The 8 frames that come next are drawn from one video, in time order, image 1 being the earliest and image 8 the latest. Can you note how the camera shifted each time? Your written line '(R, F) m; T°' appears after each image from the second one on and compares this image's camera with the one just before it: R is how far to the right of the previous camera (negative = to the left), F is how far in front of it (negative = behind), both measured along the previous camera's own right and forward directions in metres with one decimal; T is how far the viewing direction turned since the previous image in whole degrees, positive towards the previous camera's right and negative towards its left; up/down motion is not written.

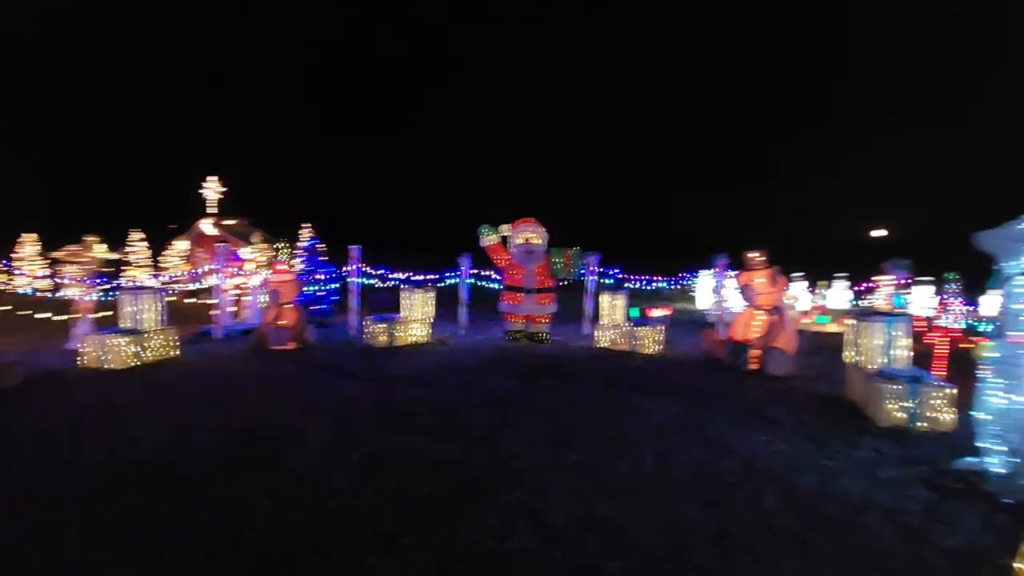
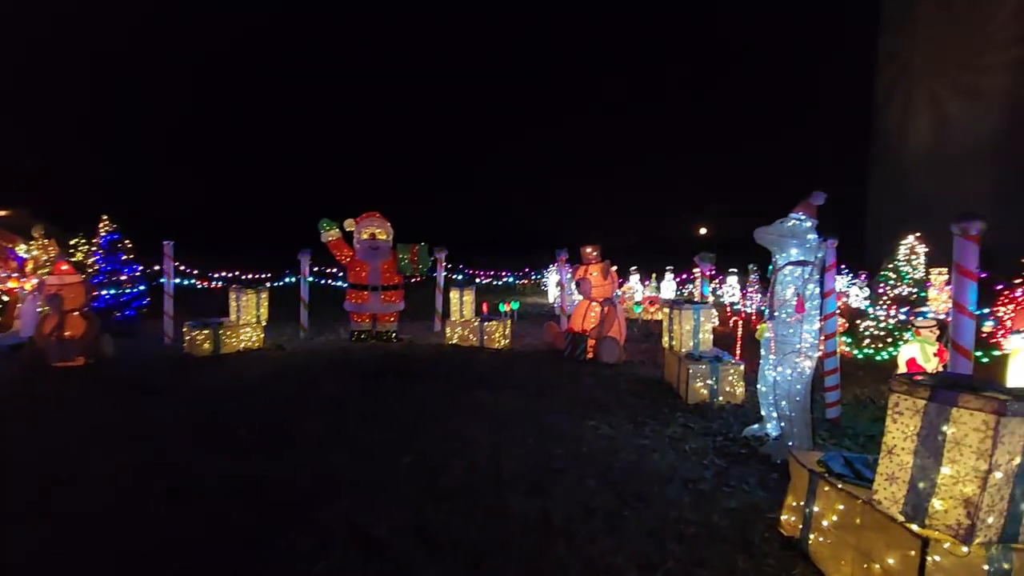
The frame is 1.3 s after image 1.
(+0.4, +0.1) m; +15°
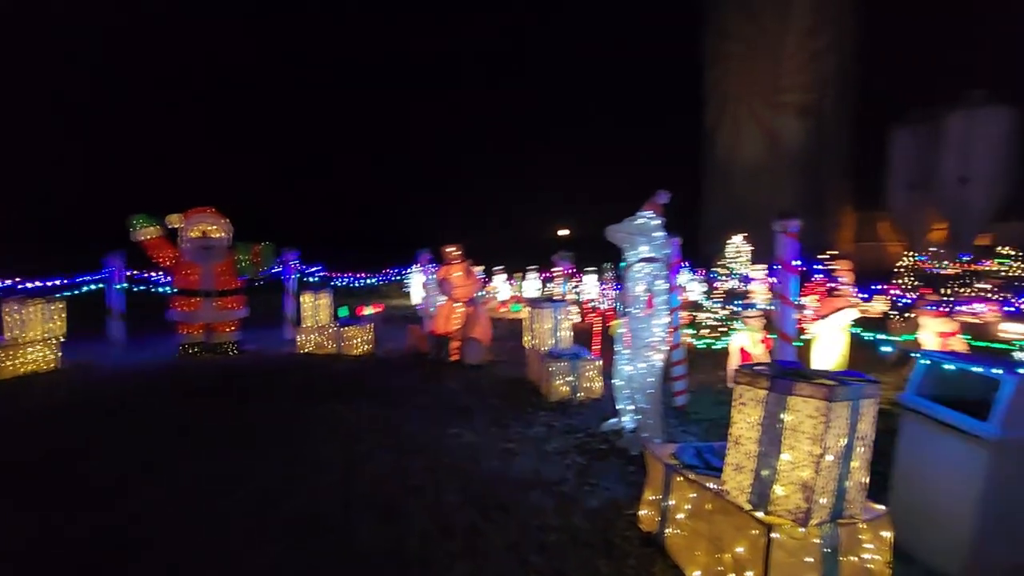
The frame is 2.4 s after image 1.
(+0.2, +0.4) m; +14°
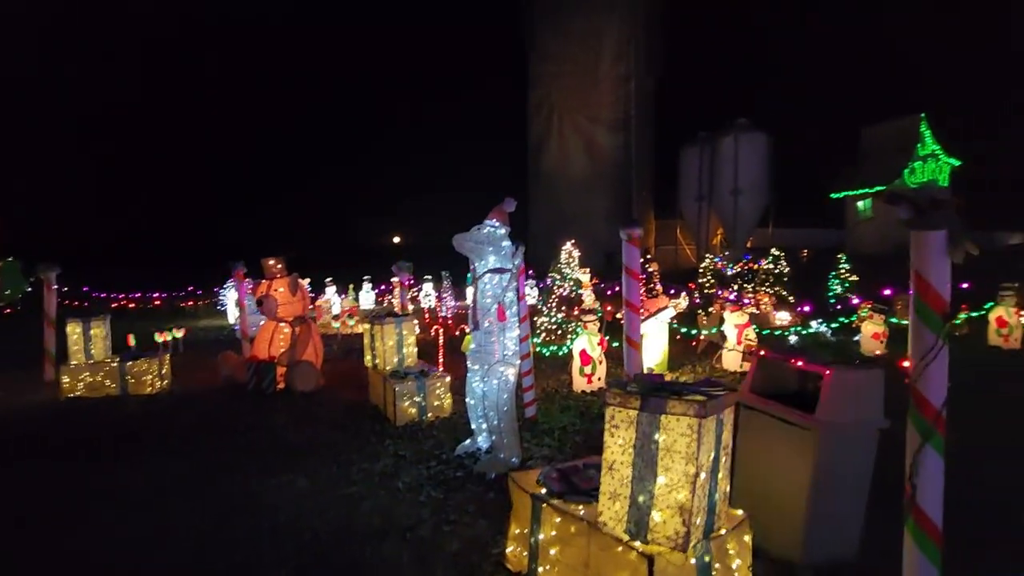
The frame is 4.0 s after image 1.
(0.0, +0.5) m; +18°
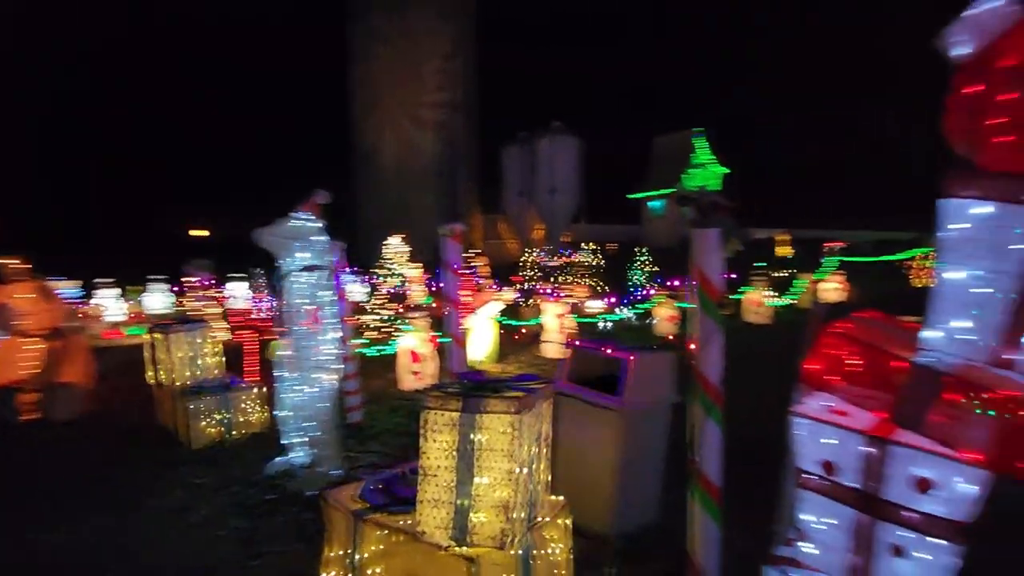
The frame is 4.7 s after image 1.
(+0.1, +0.2) m; +18°
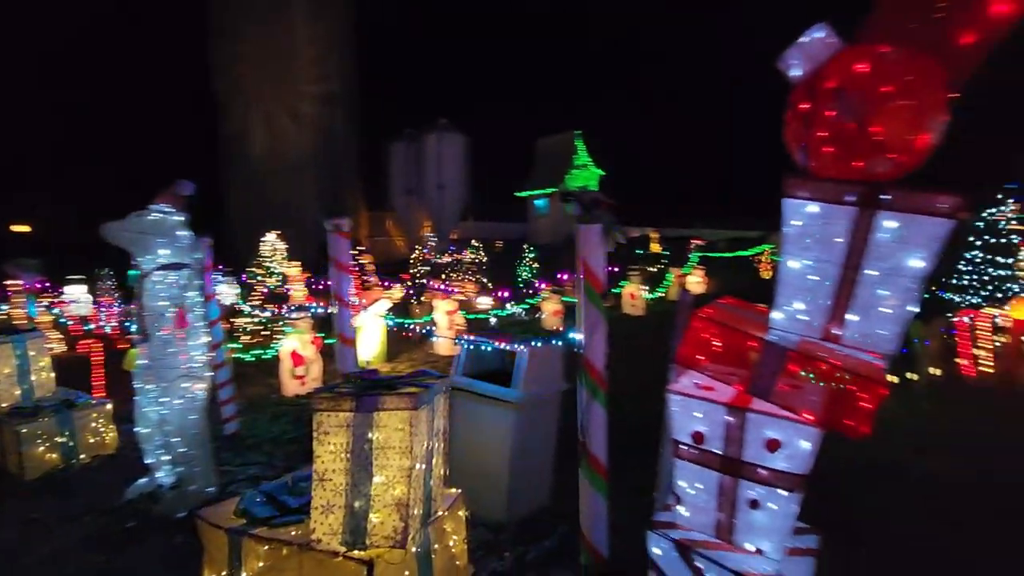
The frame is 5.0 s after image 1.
(0.0, 0.0) m; +12°
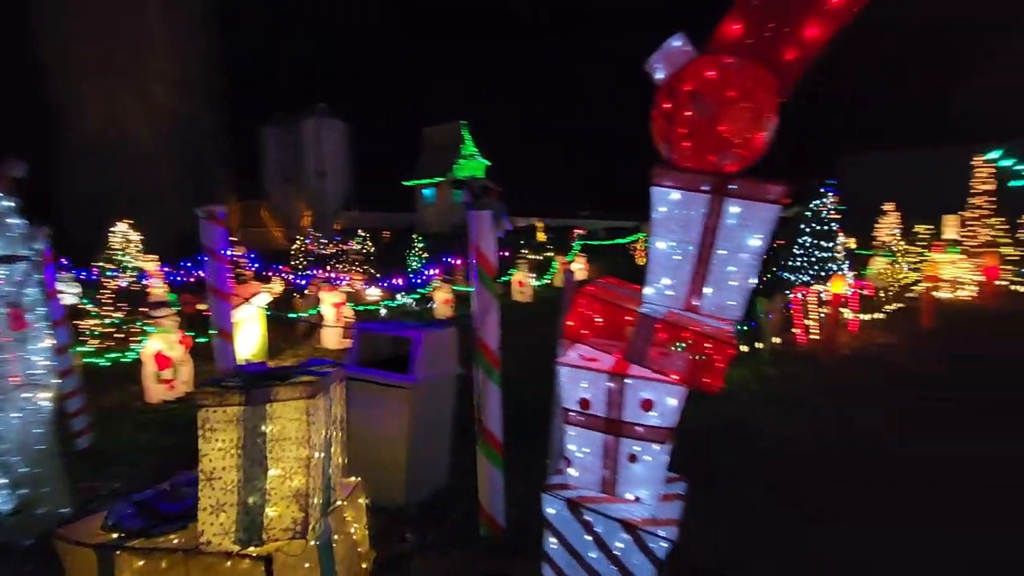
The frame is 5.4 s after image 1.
(0.0, -0.1) m; +12°
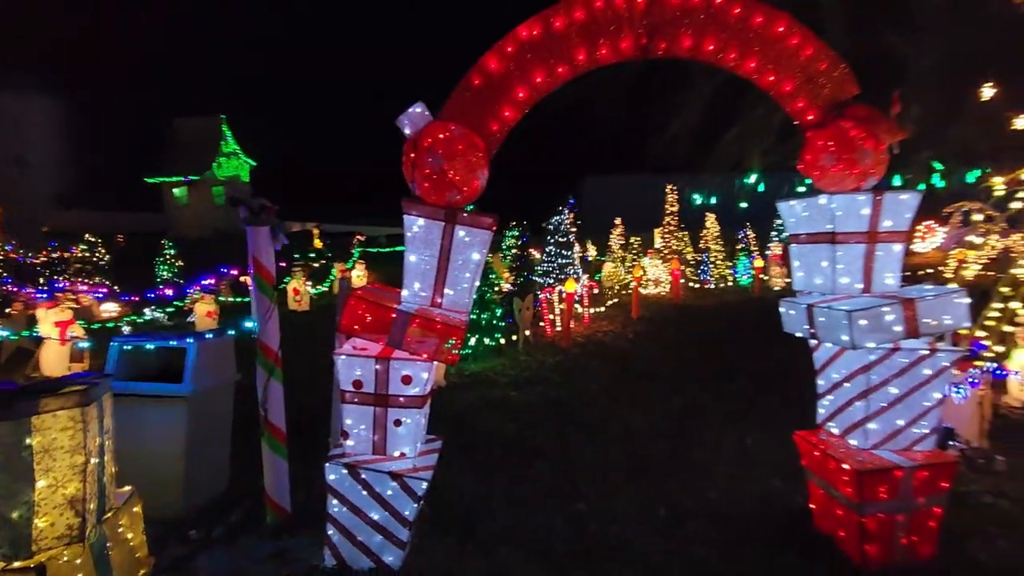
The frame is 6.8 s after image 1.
(0.0, -0.8) m; +23°
